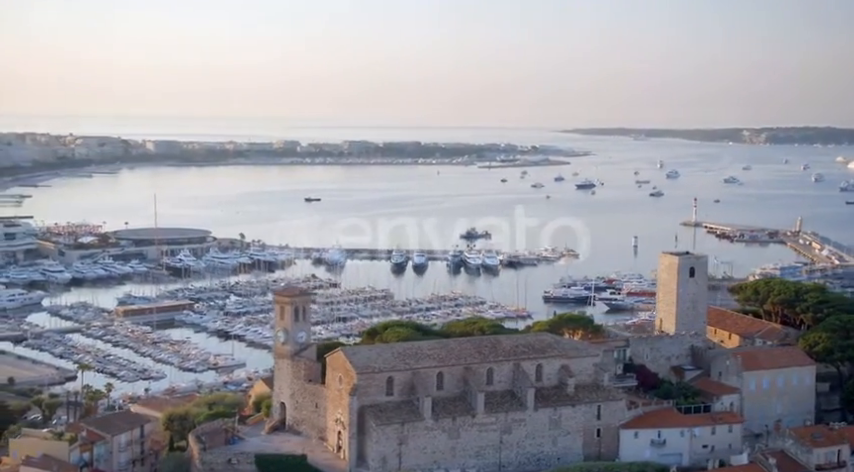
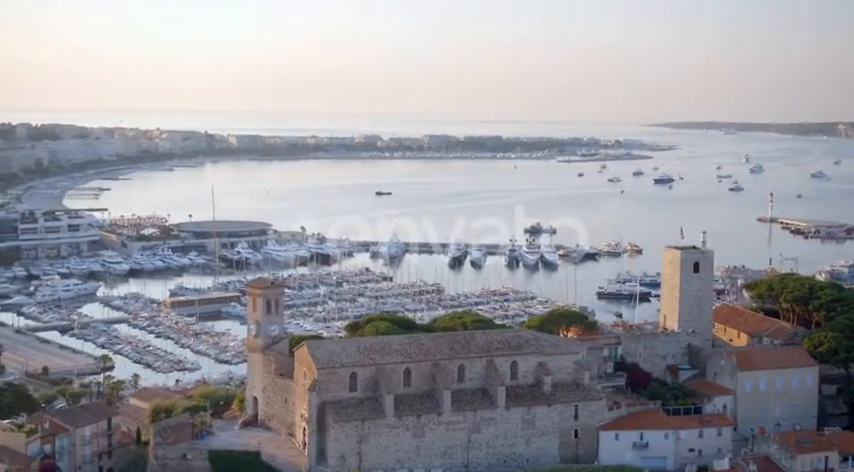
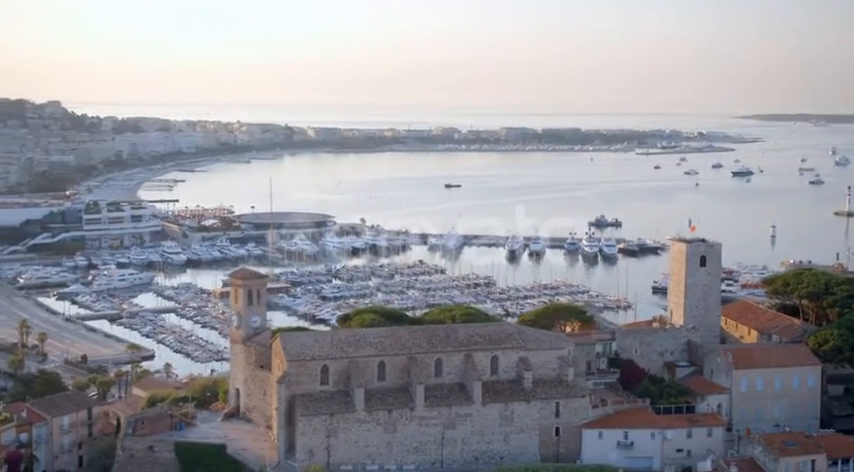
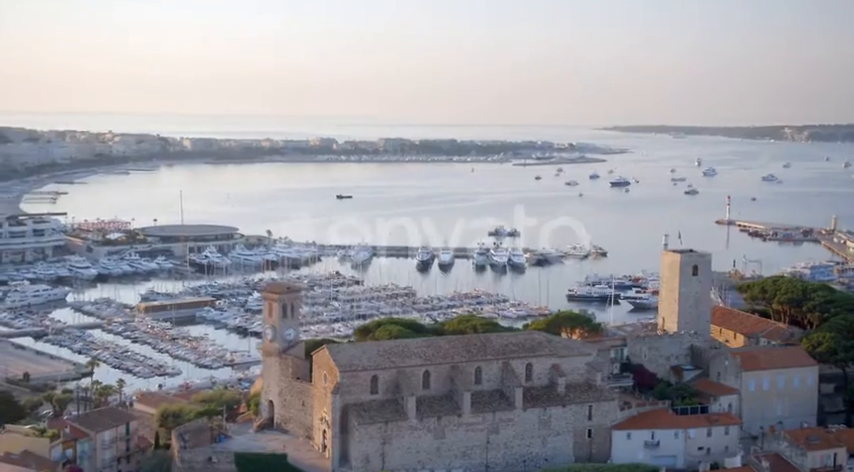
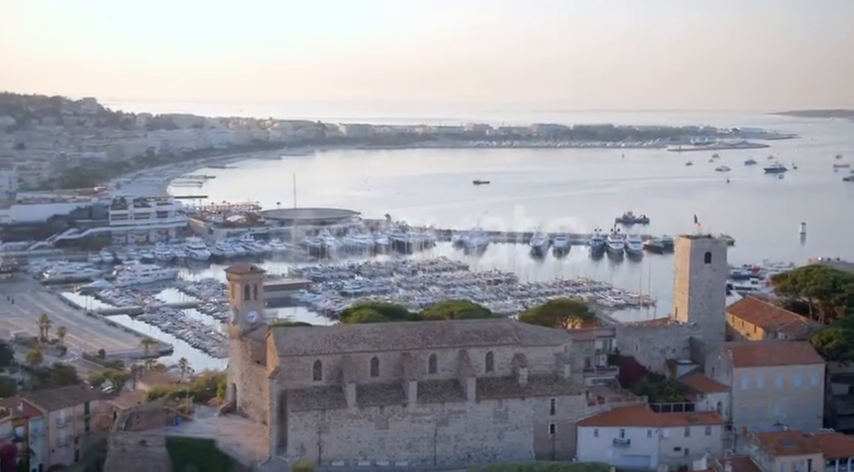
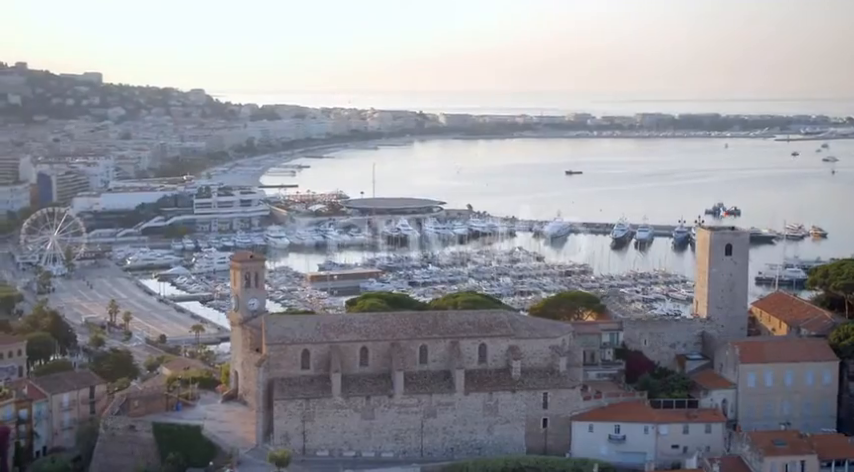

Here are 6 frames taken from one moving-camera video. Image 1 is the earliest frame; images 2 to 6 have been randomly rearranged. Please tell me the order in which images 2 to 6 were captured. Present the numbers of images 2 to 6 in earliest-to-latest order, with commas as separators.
4, 2, 3, 5, 6
